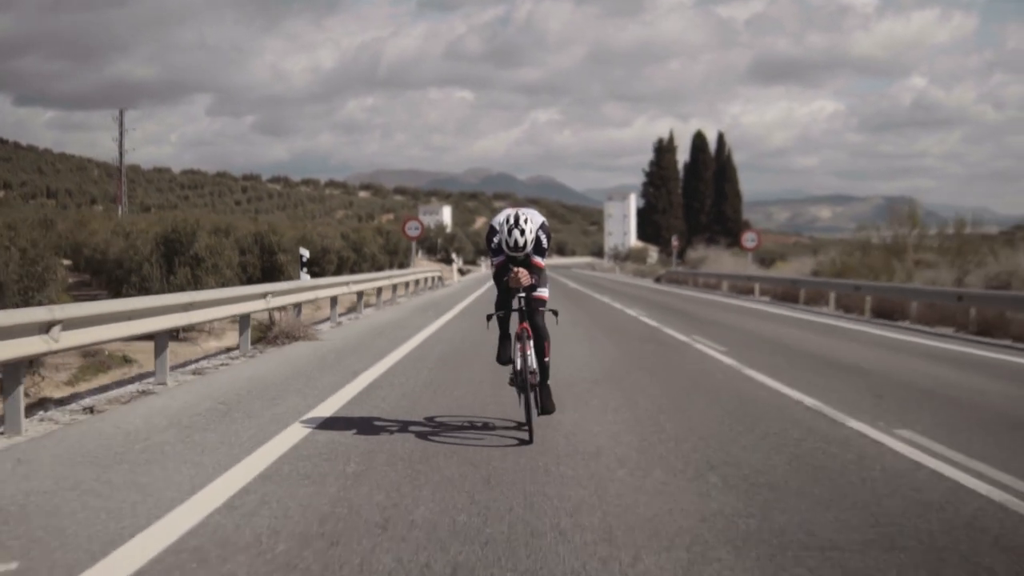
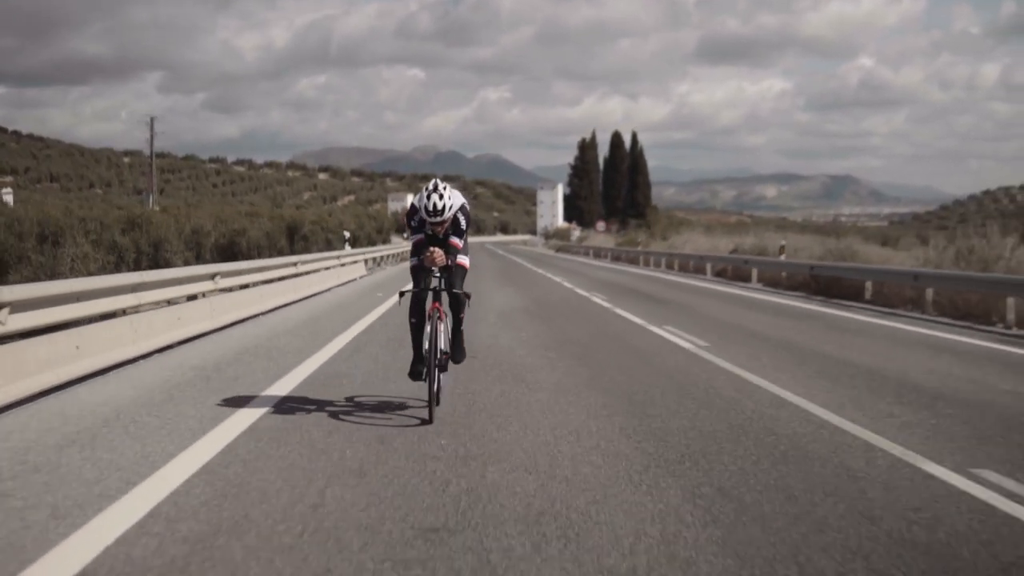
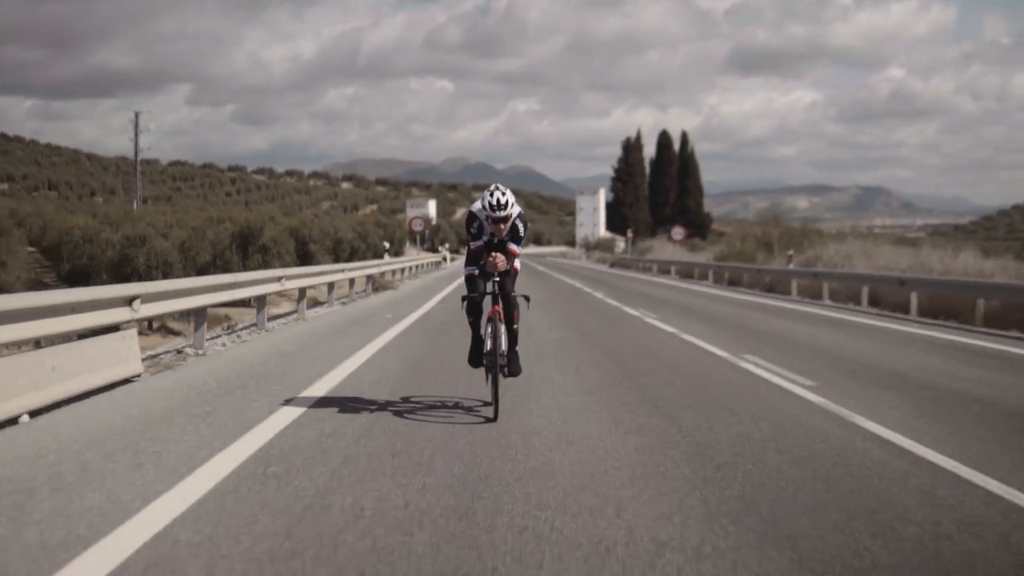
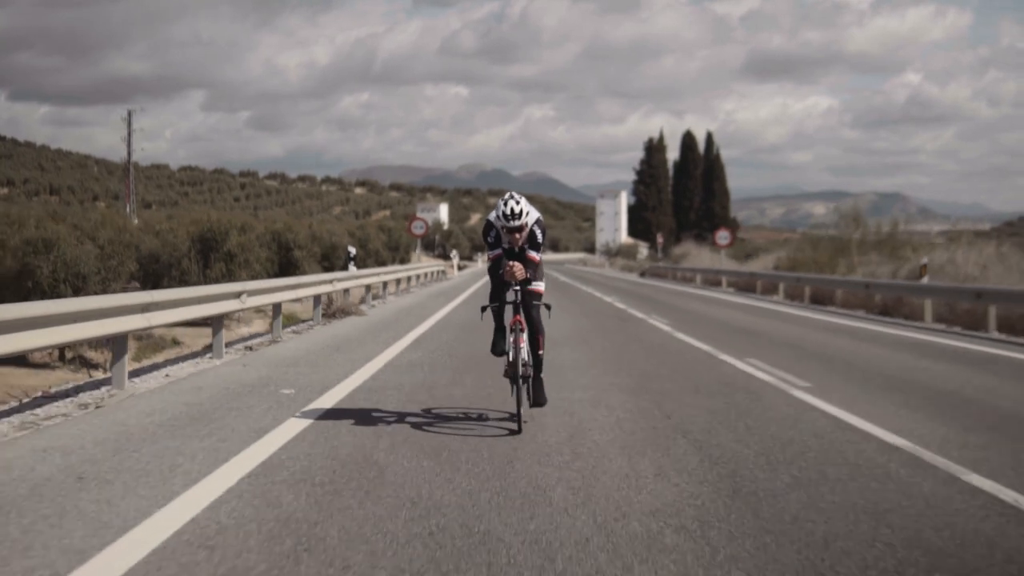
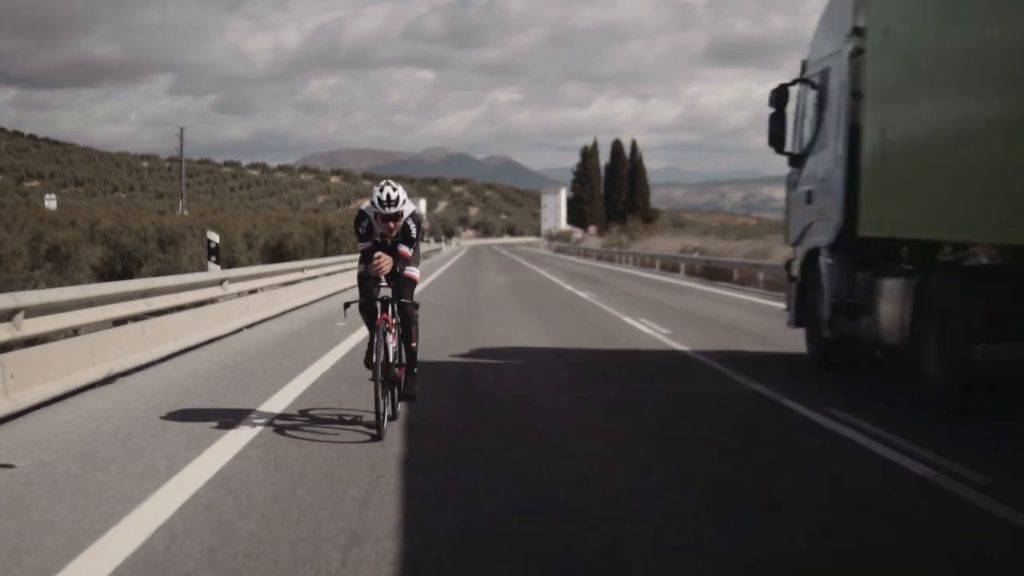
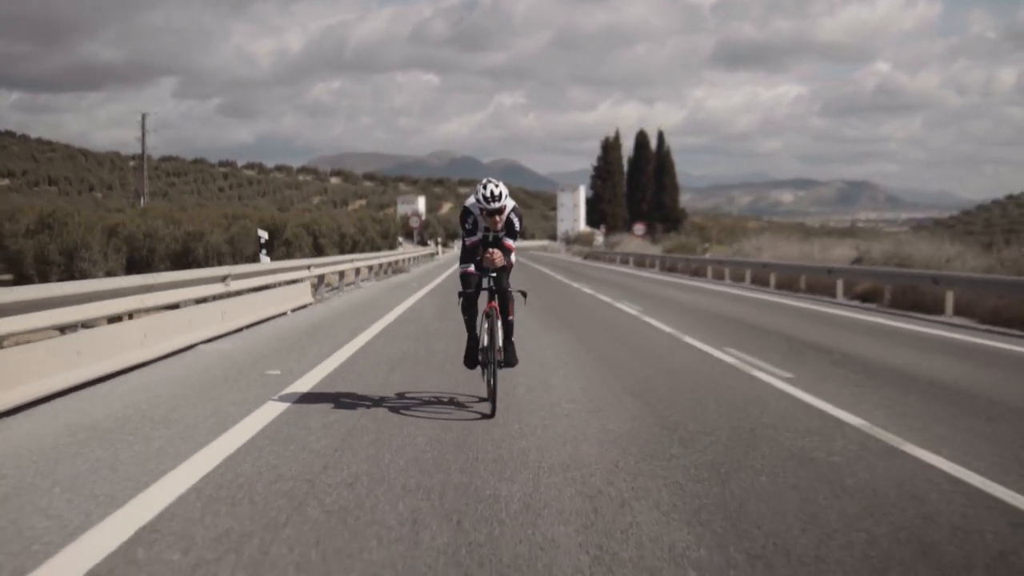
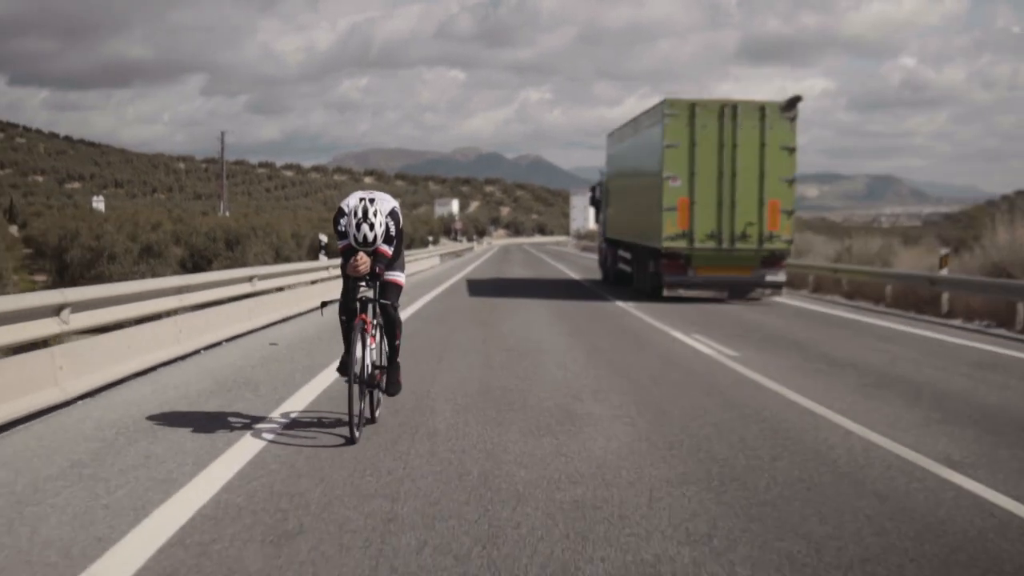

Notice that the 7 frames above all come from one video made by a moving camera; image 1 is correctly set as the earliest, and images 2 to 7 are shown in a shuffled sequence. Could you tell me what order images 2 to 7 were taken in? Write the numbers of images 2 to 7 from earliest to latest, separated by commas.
4, 3, 6, 2, 5, 7
